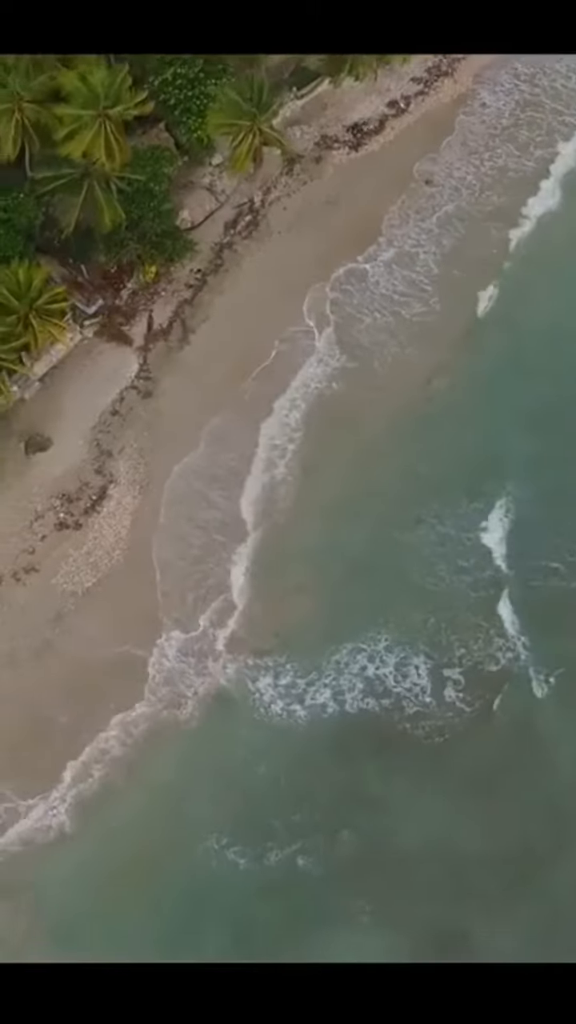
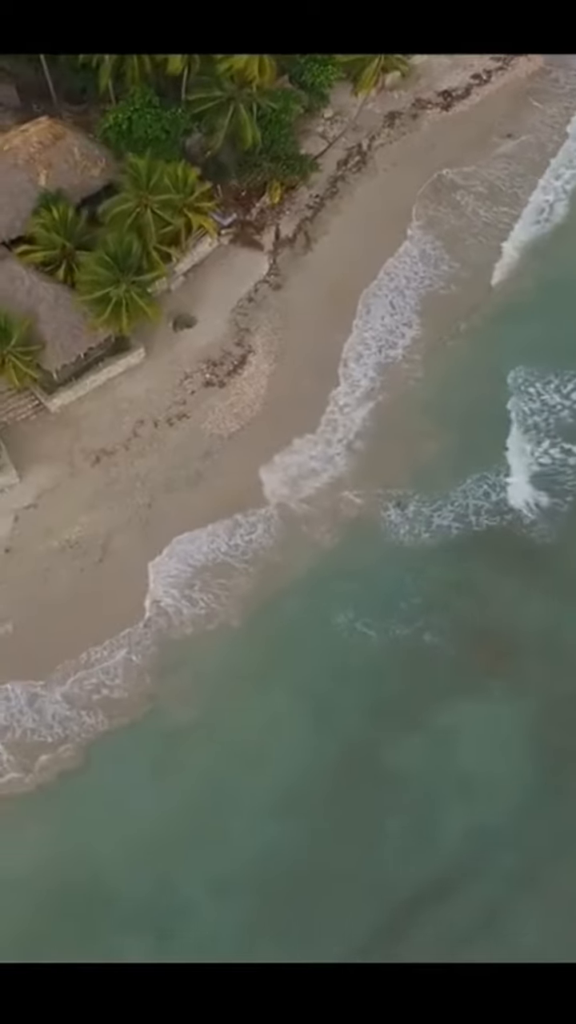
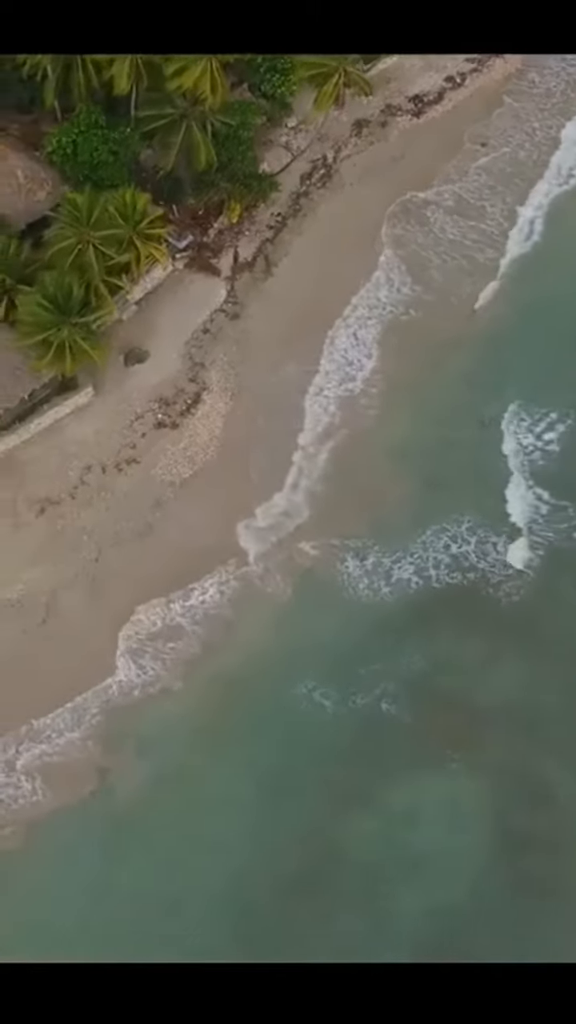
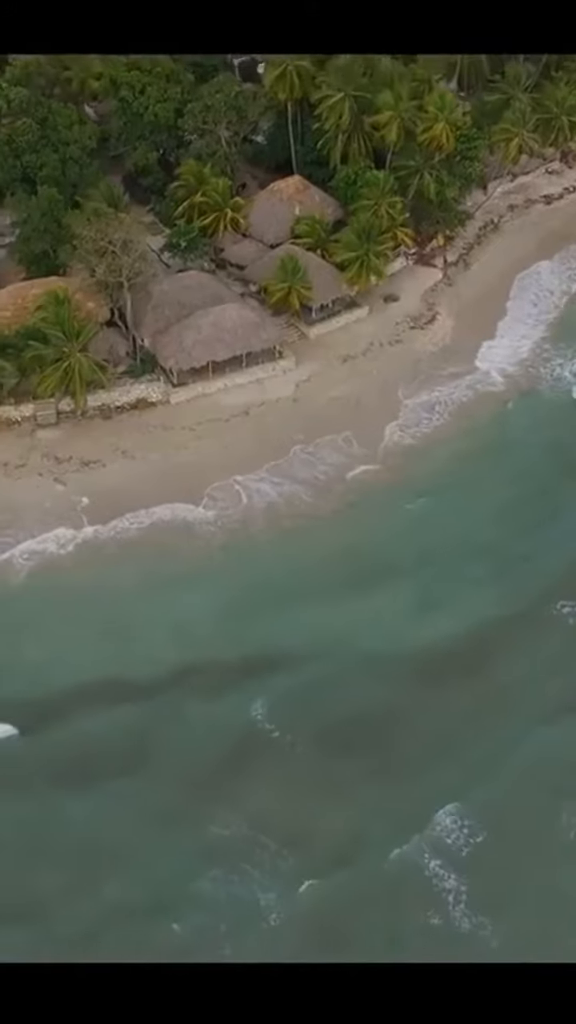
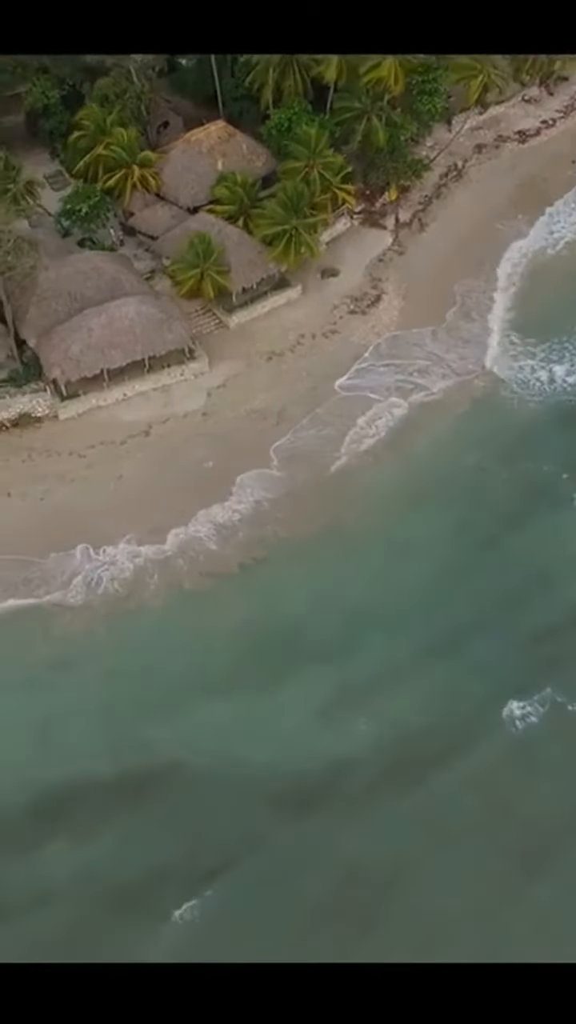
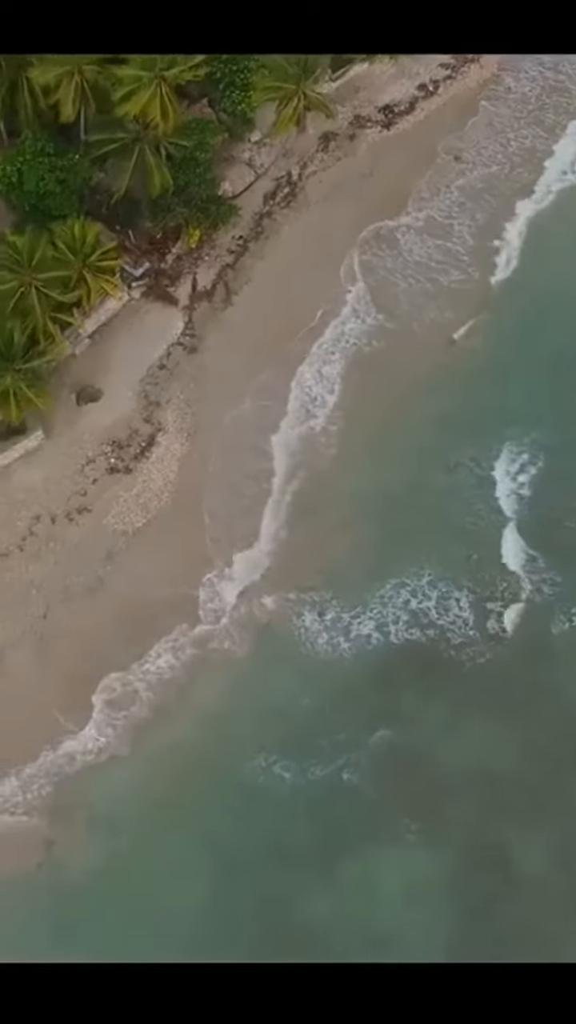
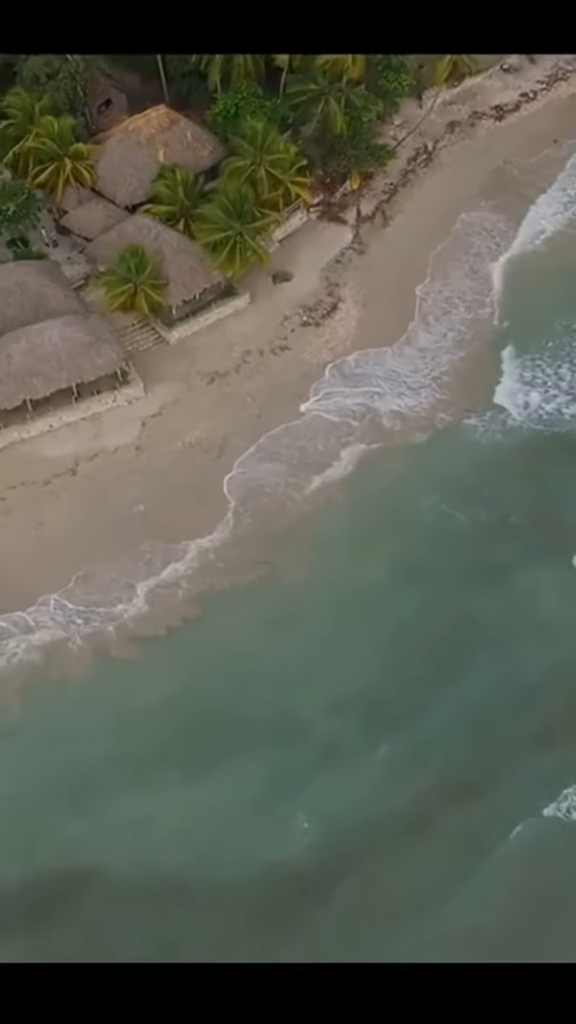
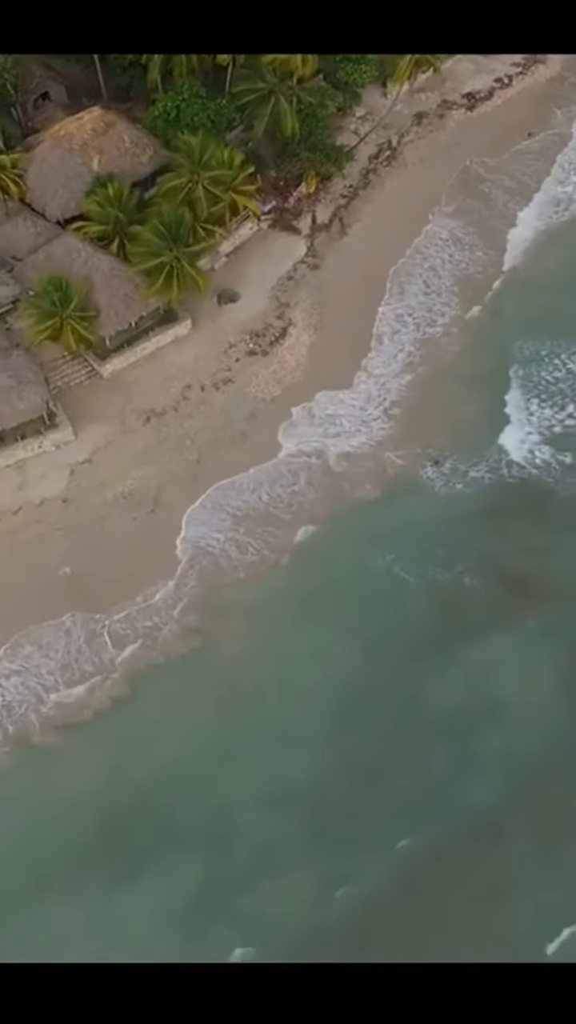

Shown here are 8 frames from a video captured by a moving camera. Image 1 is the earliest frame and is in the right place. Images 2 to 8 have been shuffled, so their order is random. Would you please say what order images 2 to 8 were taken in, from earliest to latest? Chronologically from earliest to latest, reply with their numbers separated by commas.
6, 3, 2, 8, 7, 5, 4
